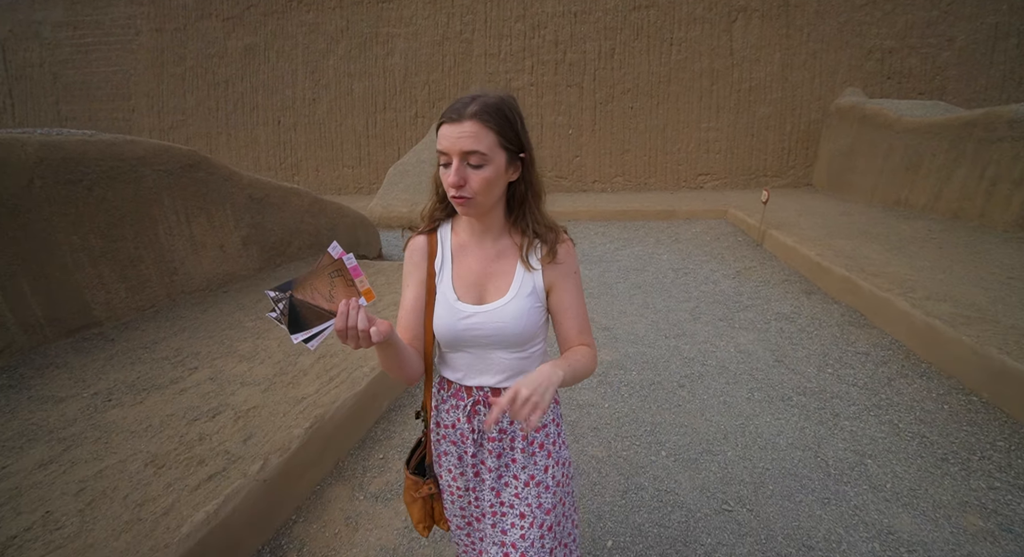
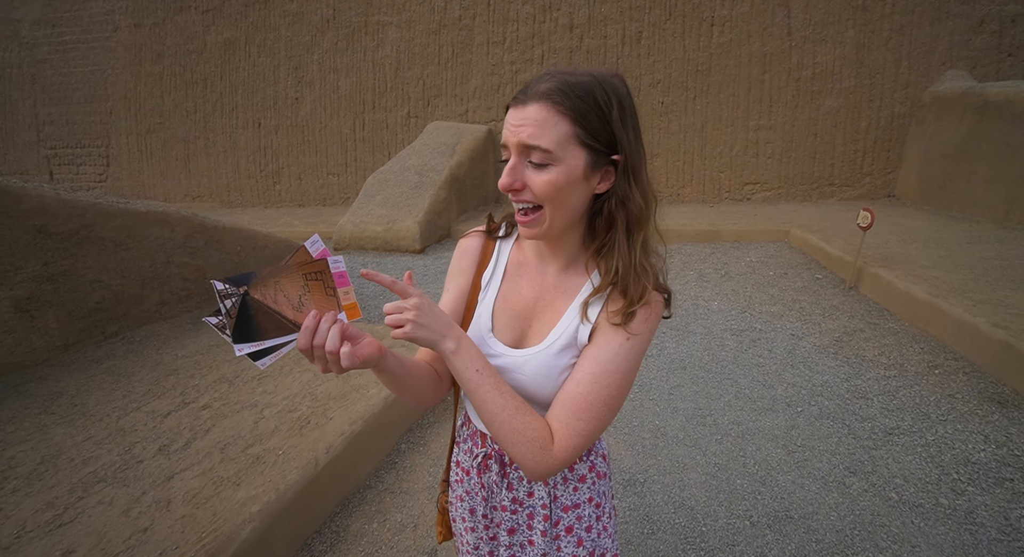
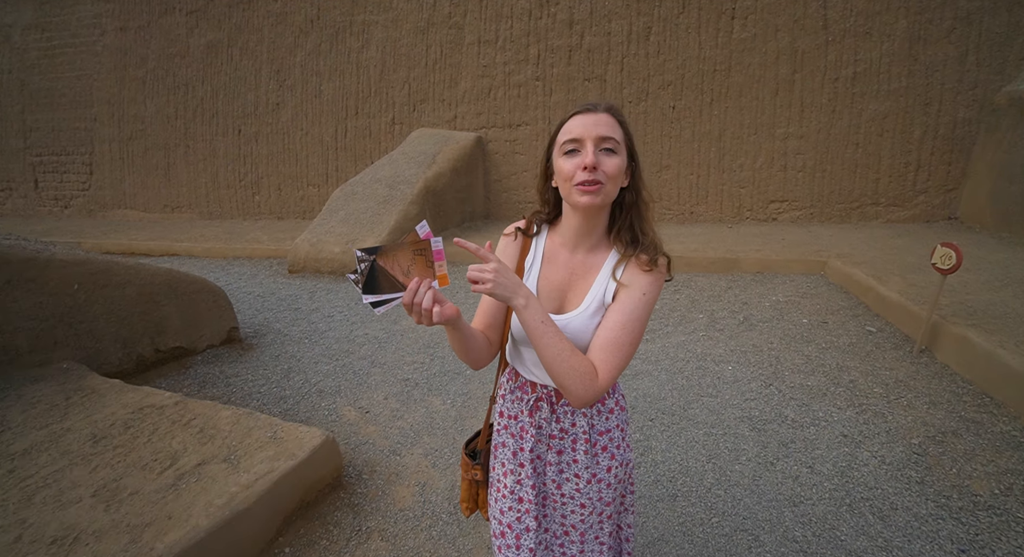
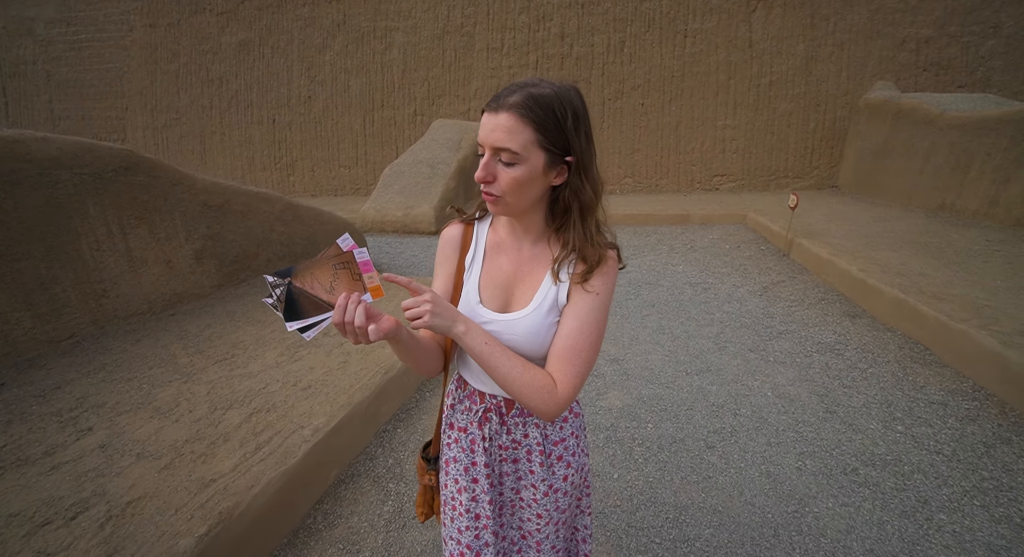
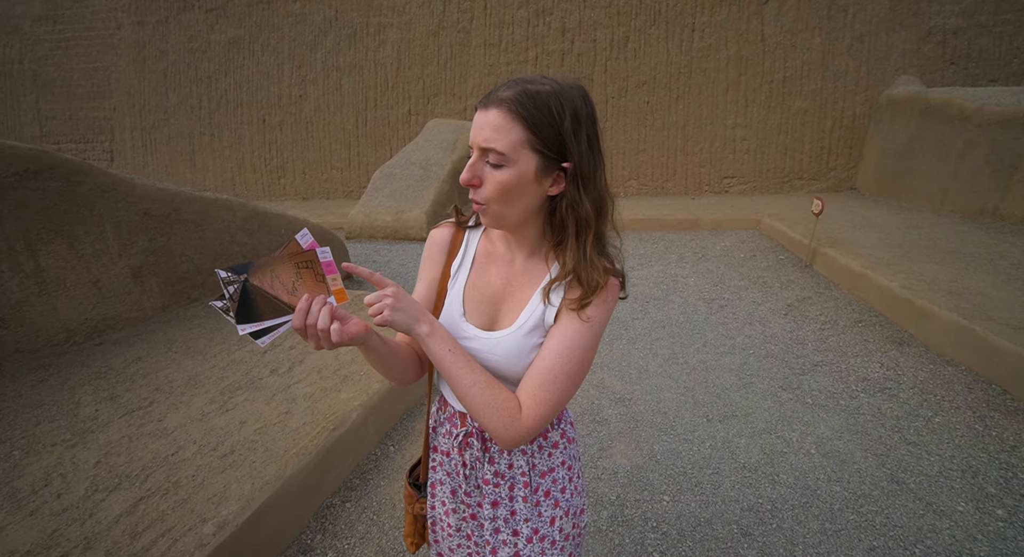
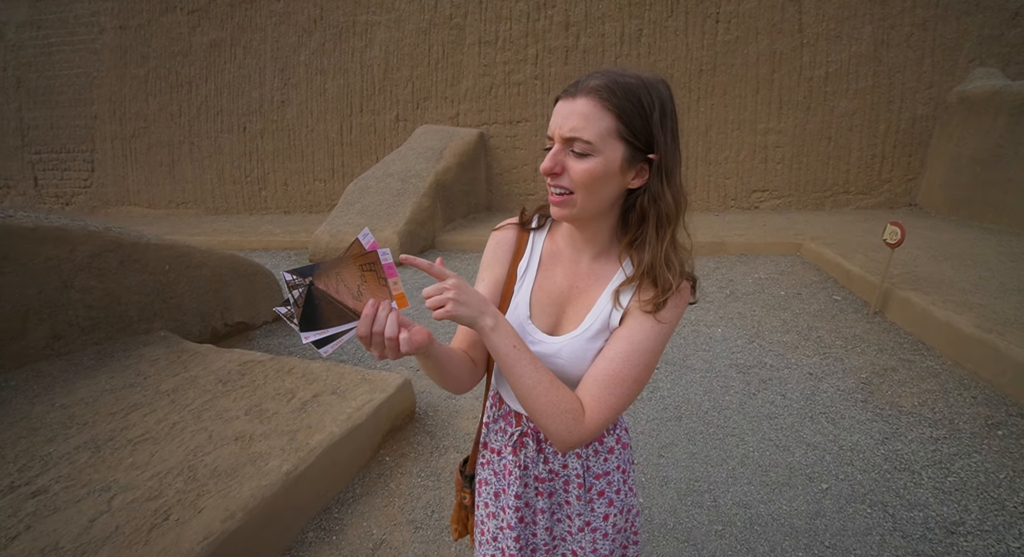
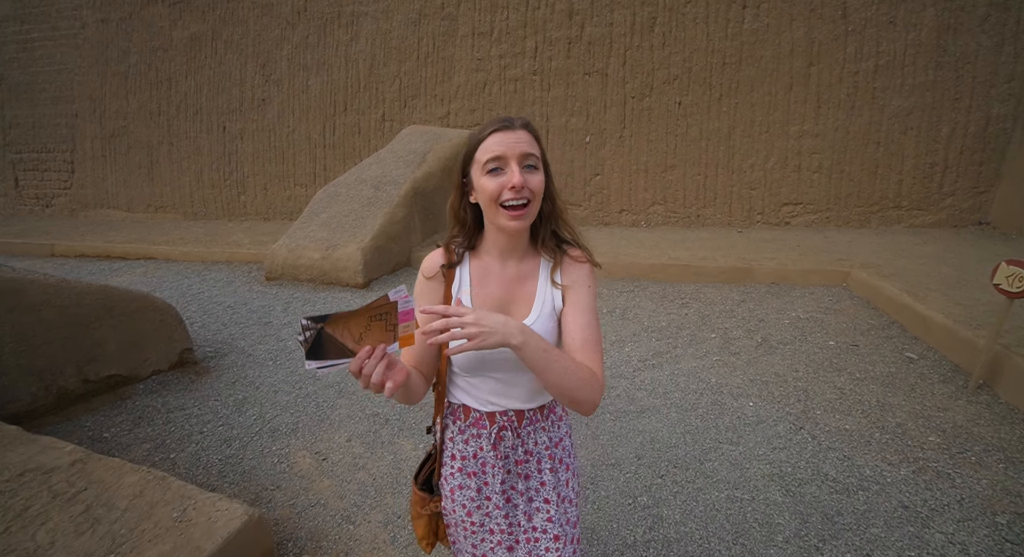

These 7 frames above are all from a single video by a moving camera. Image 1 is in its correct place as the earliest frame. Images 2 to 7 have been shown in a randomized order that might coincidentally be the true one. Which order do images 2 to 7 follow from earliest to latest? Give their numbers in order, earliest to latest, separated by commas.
4, 5, 2, 6, 3, 7
